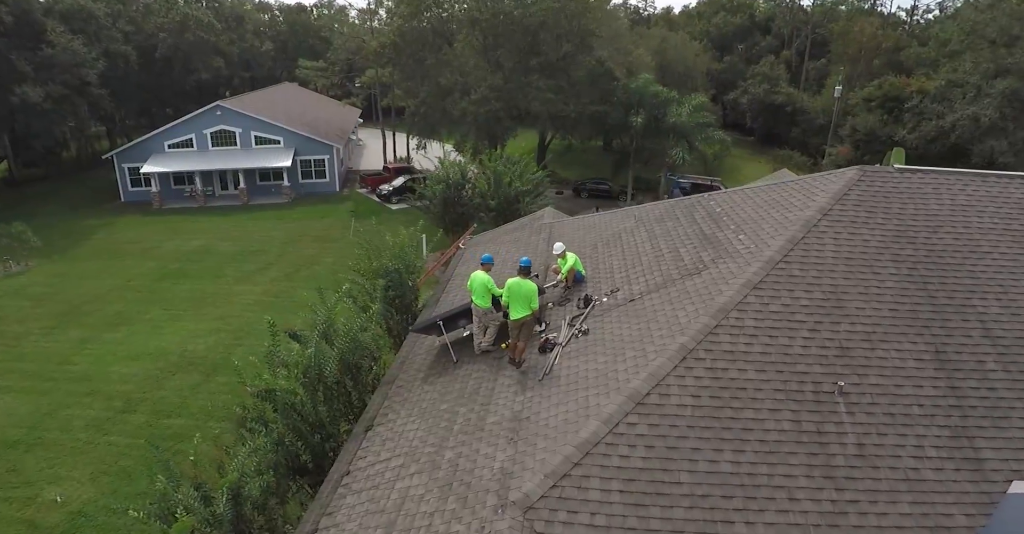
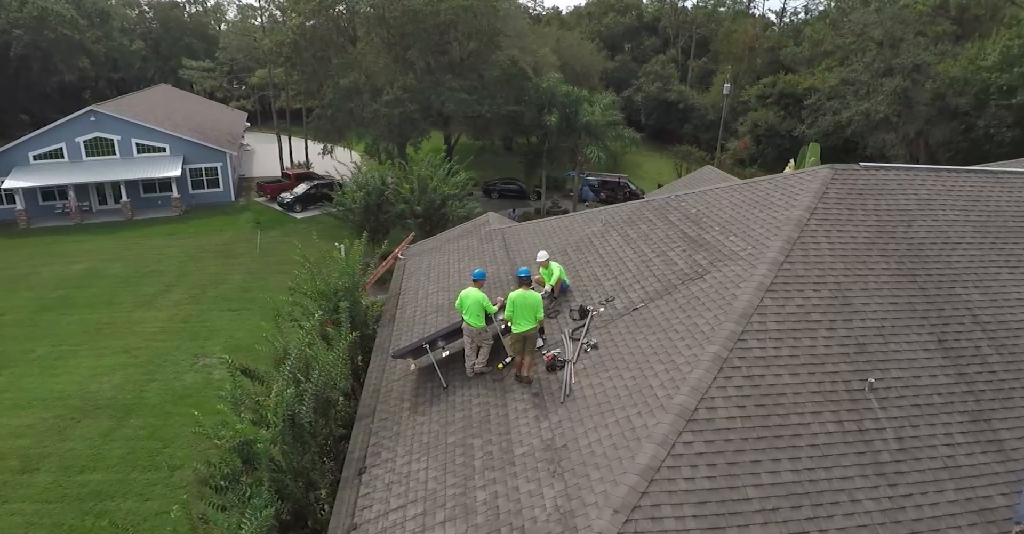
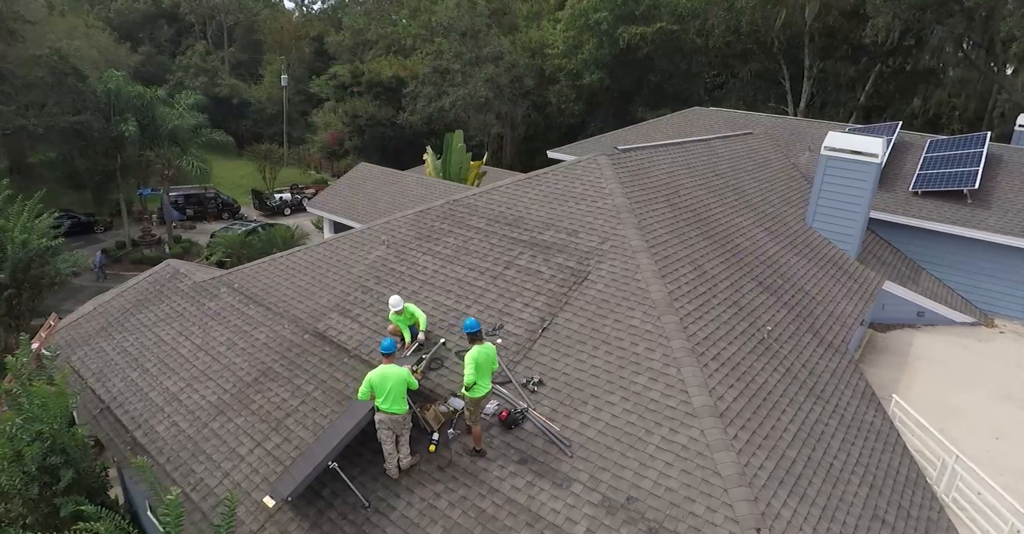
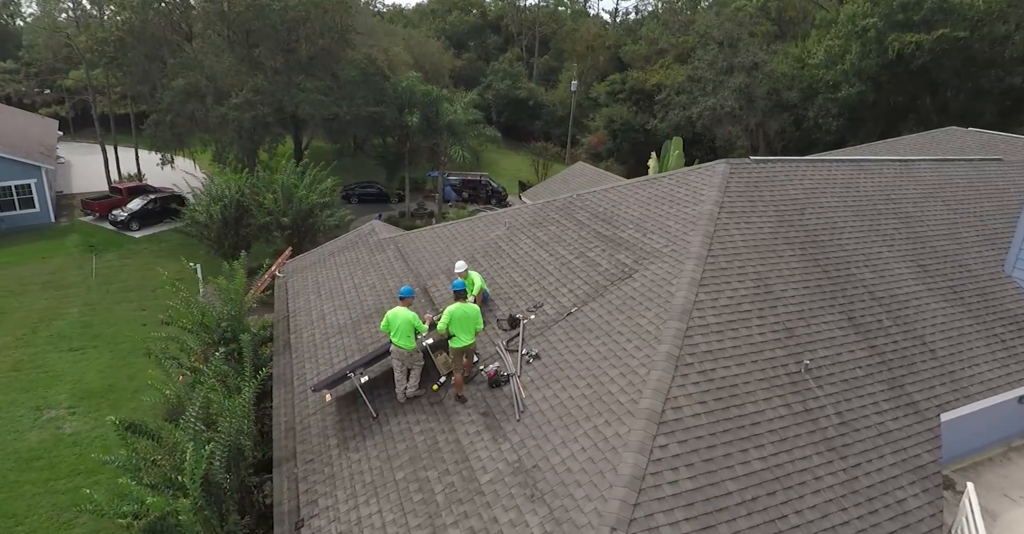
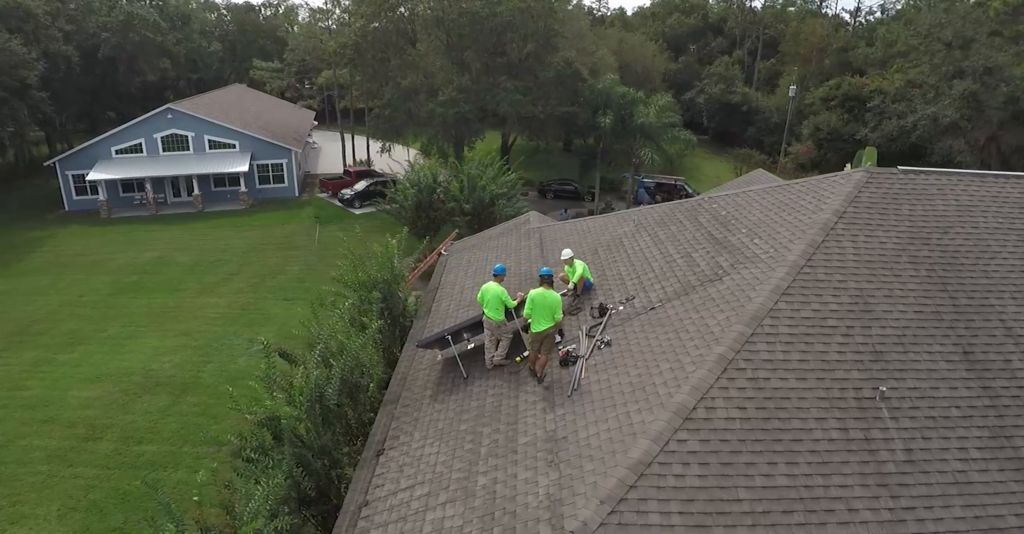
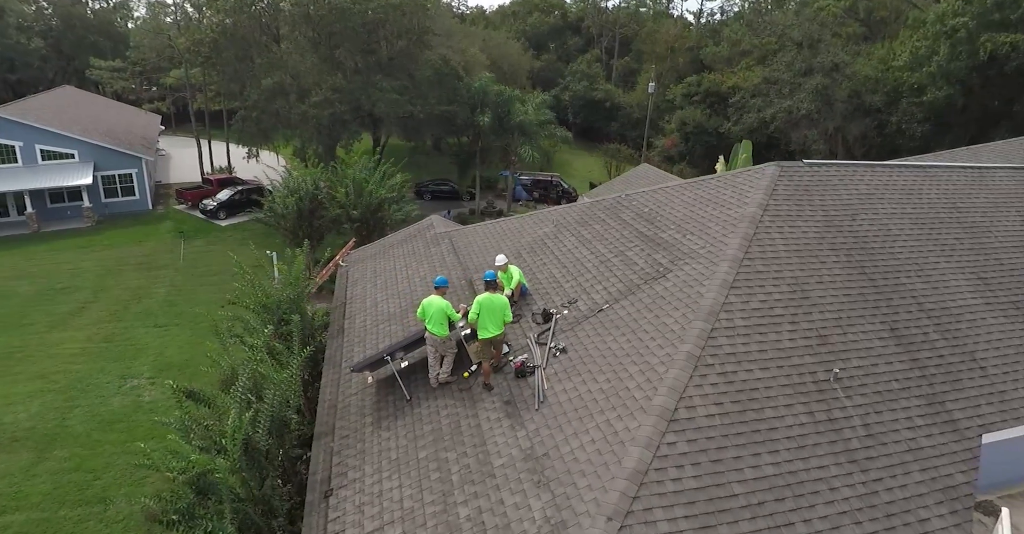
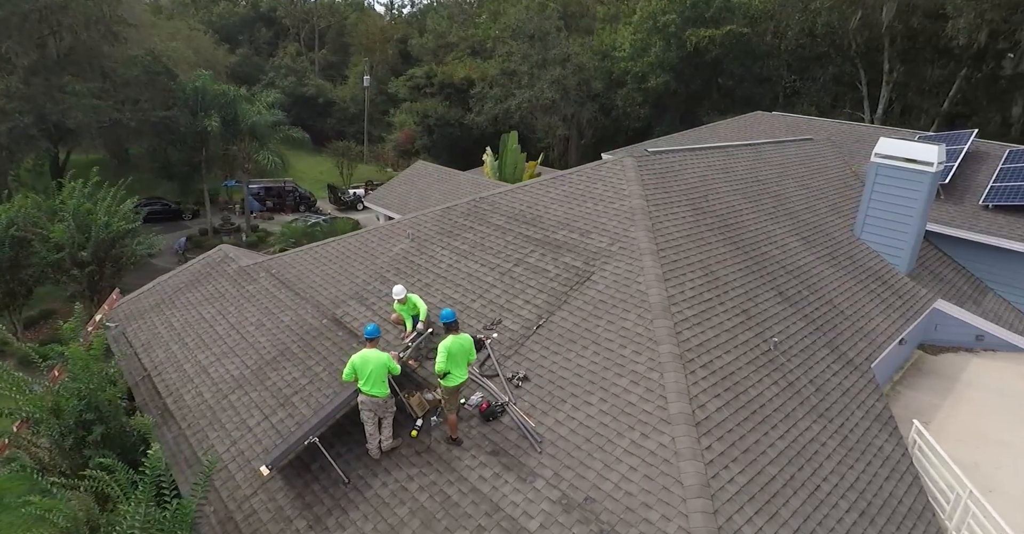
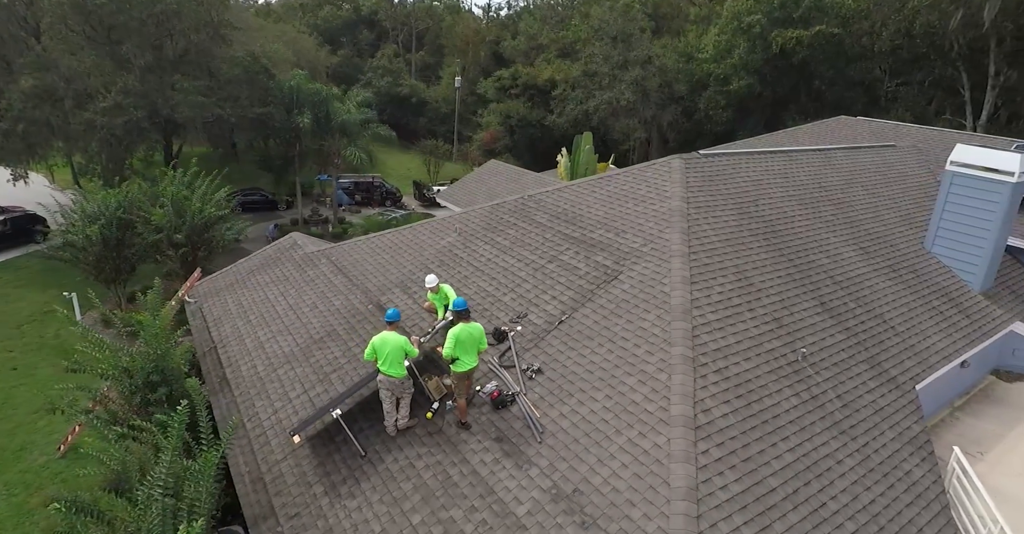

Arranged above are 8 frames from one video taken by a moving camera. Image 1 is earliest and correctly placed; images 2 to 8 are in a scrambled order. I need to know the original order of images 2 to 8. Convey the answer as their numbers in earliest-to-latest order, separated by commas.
5, 2, 6, 4, 8, 7, 3
